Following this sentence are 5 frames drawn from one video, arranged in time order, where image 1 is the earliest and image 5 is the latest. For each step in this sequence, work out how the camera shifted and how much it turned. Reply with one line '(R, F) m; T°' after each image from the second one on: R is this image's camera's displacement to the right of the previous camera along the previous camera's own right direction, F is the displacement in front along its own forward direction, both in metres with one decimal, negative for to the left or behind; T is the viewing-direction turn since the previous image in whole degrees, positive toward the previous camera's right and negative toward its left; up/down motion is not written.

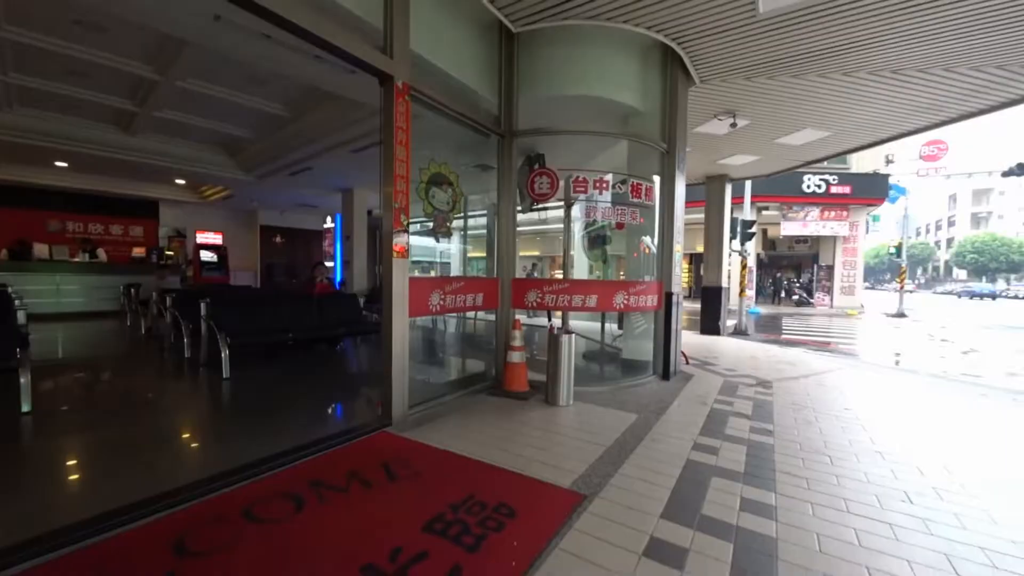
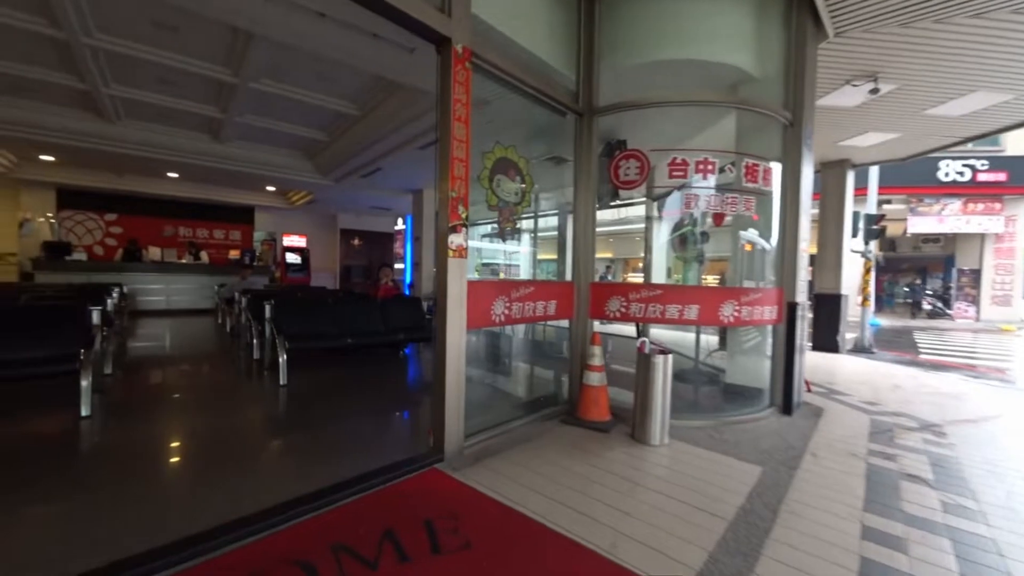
(-0.1, +0.7) m; -10°
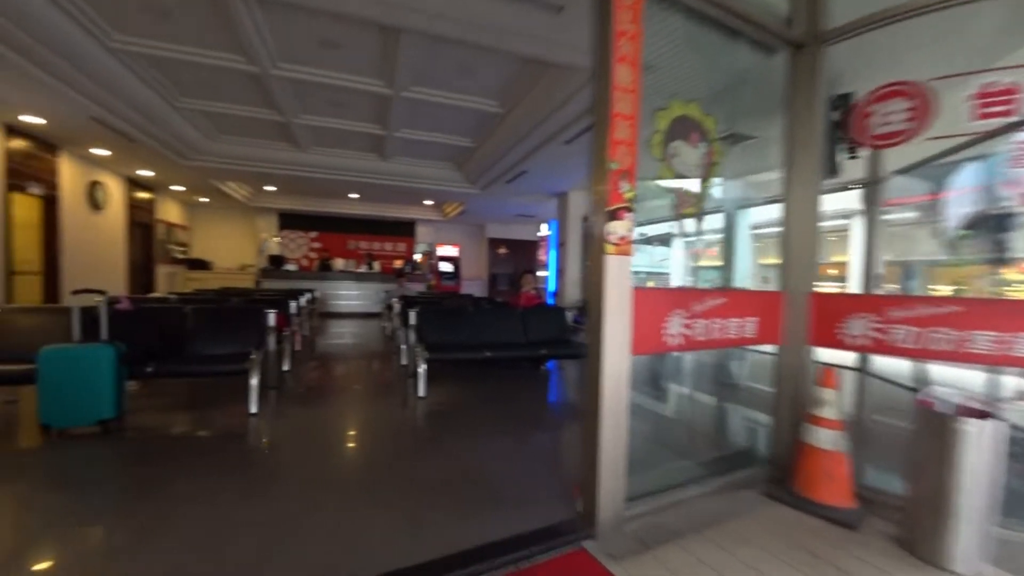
(-0.2, +0.8) m; -20°
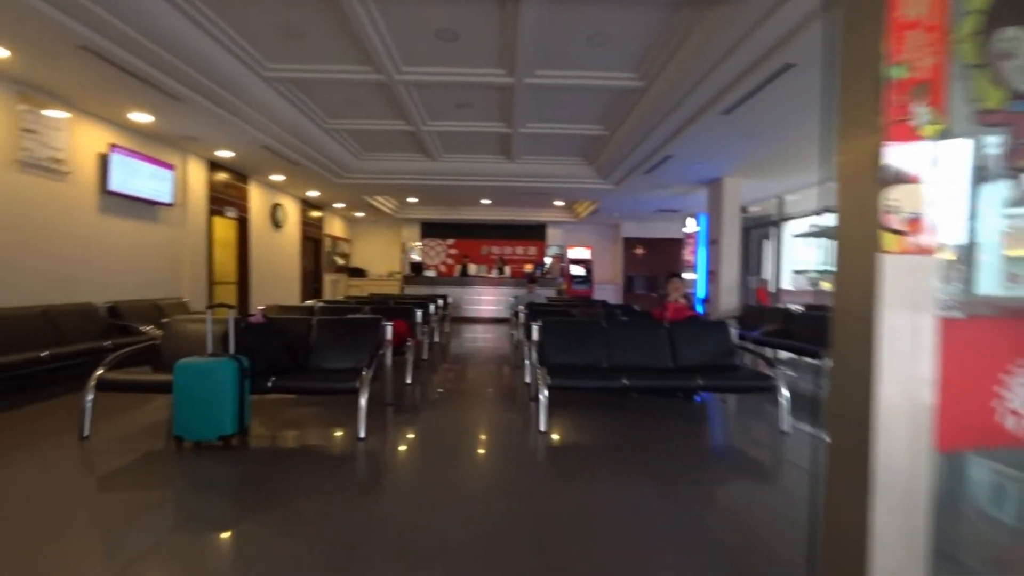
(-0.1, +0.7) m; -18°
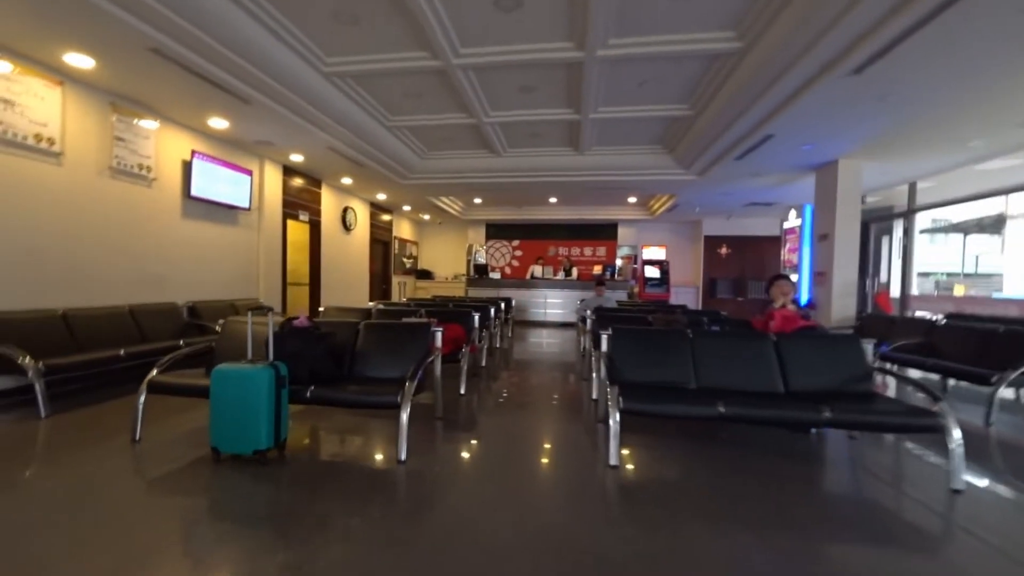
(0.0, +0.5) m; -10°
